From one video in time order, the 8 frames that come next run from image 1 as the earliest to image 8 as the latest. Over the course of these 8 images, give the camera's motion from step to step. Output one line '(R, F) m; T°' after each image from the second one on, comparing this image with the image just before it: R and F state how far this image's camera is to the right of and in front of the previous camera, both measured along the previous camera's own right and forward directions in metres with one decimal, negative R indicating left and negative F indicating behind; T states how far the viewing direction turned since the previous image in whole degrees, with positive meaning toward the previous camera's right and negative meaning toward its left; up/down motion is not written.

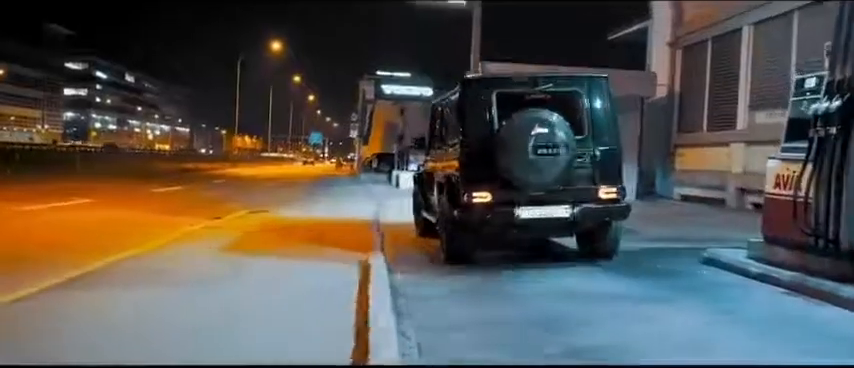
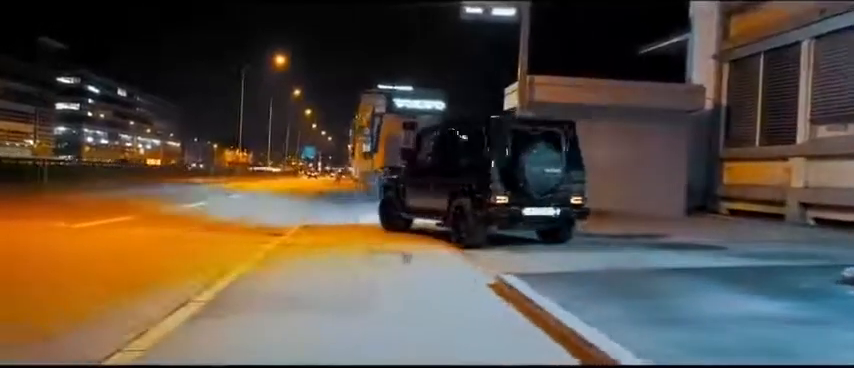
(-1.7, +0.4) m; +1°
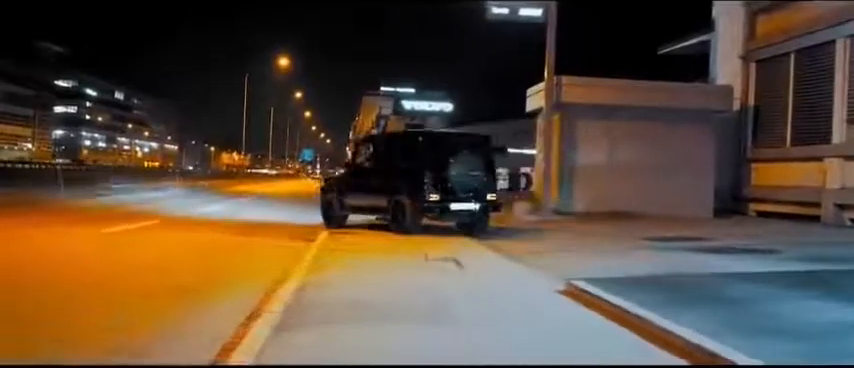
(-0.8, +0.4) m; 0°
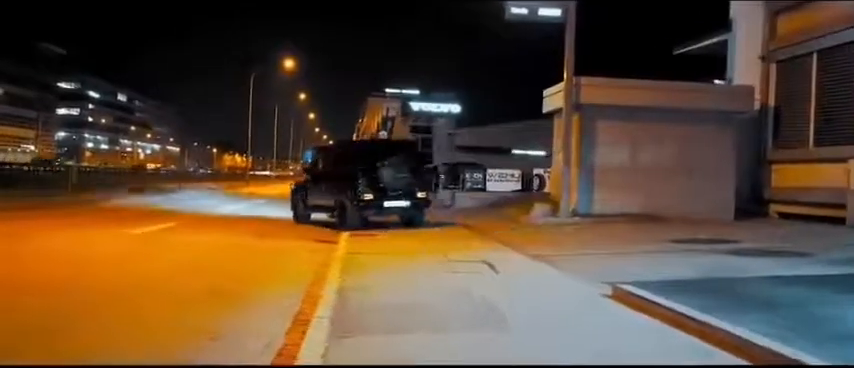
(-0.5, +0.2) m; 0°
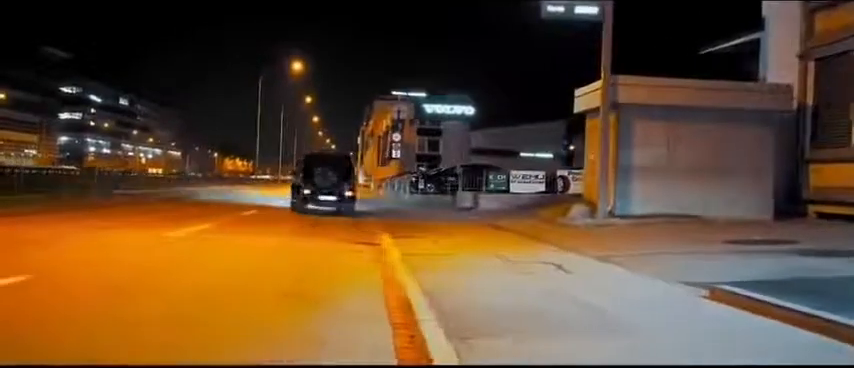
(-1.0, +0.4) m; 0°
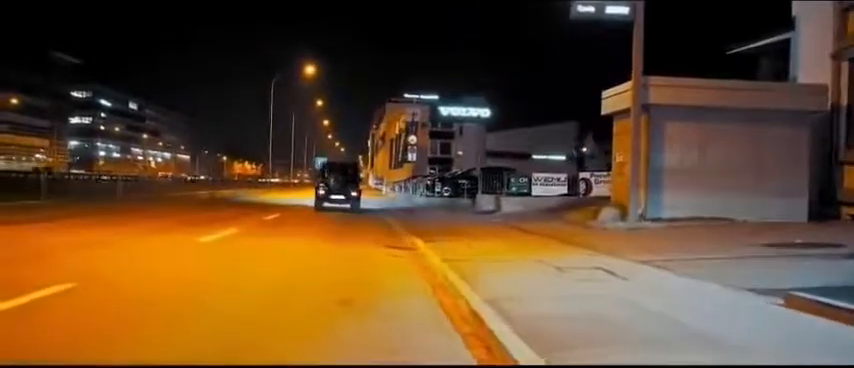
(-0.6, +0.4) m; -1°
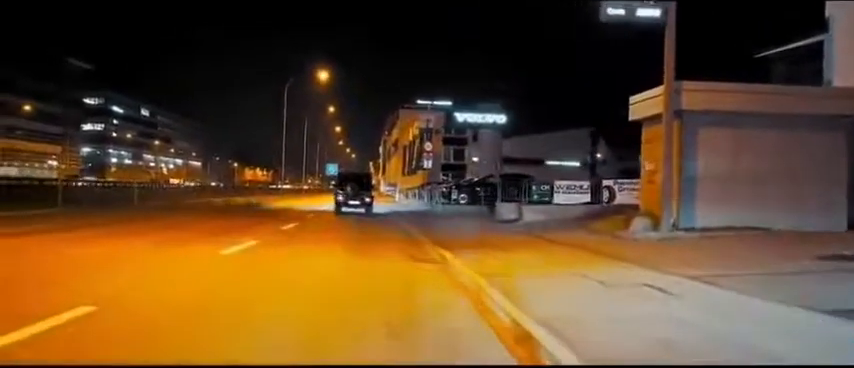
(-0.4, +0.8) m; -1°
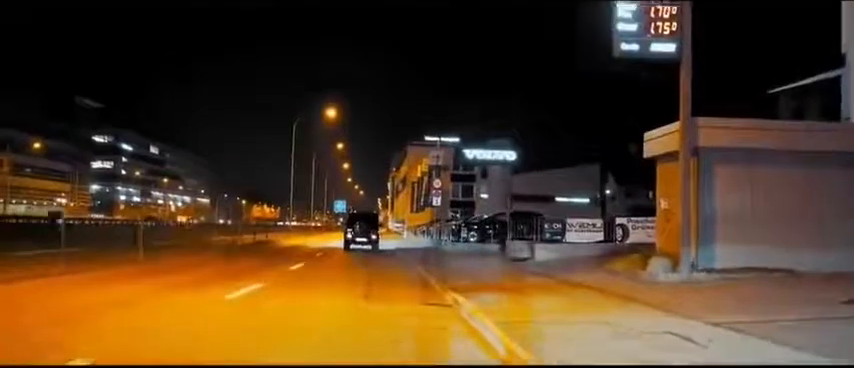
(-0.1, +0.6) m; 0°
